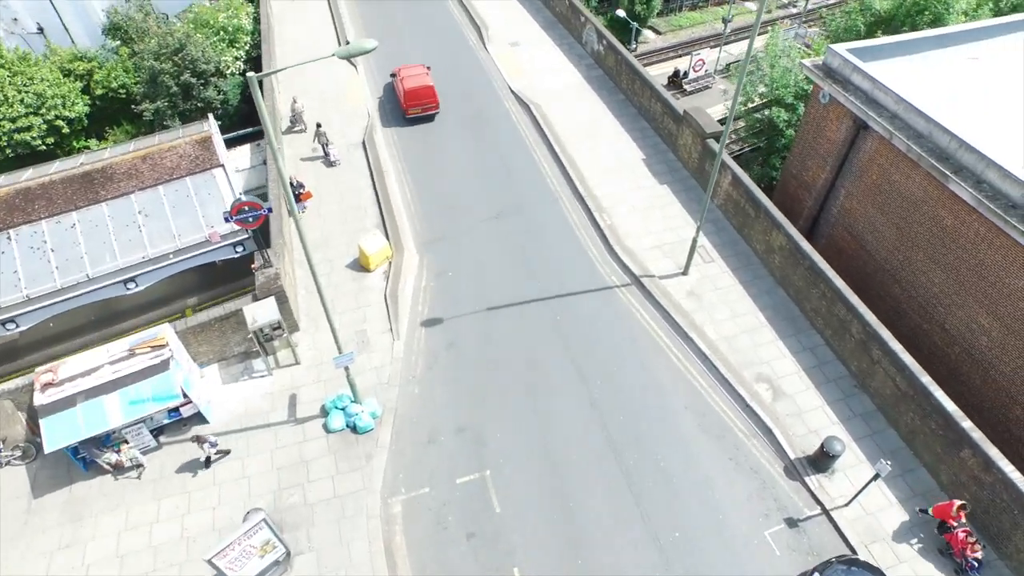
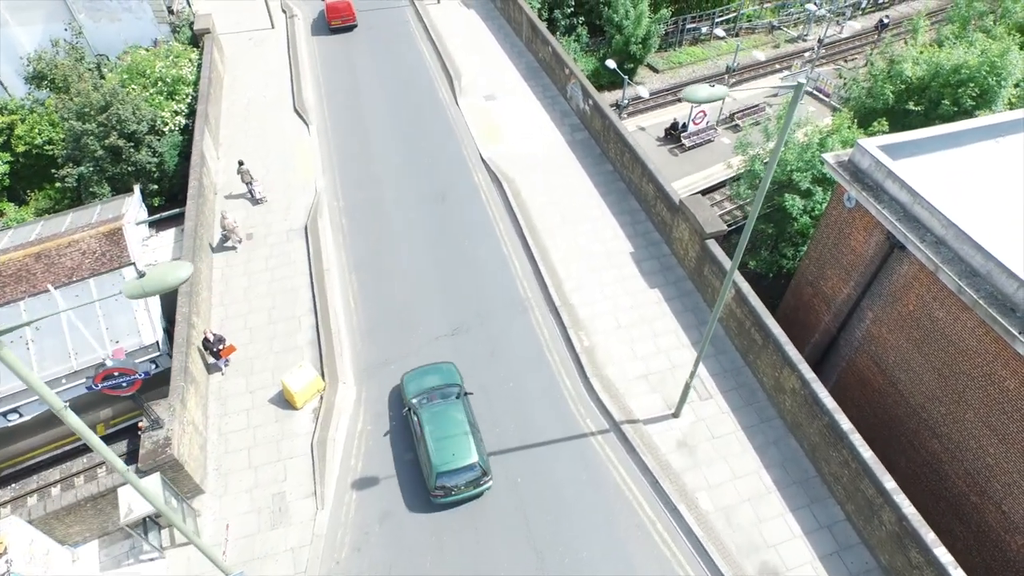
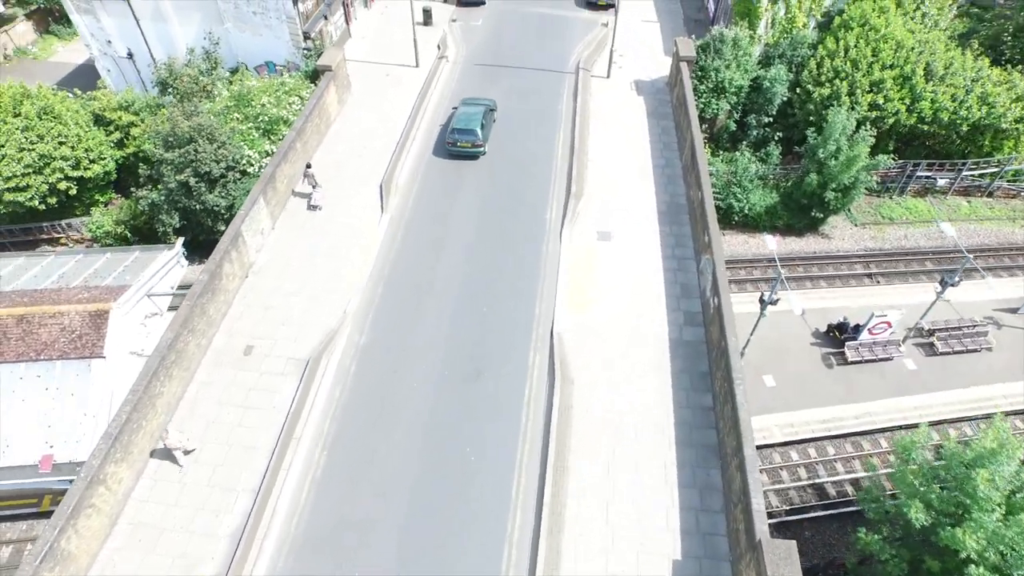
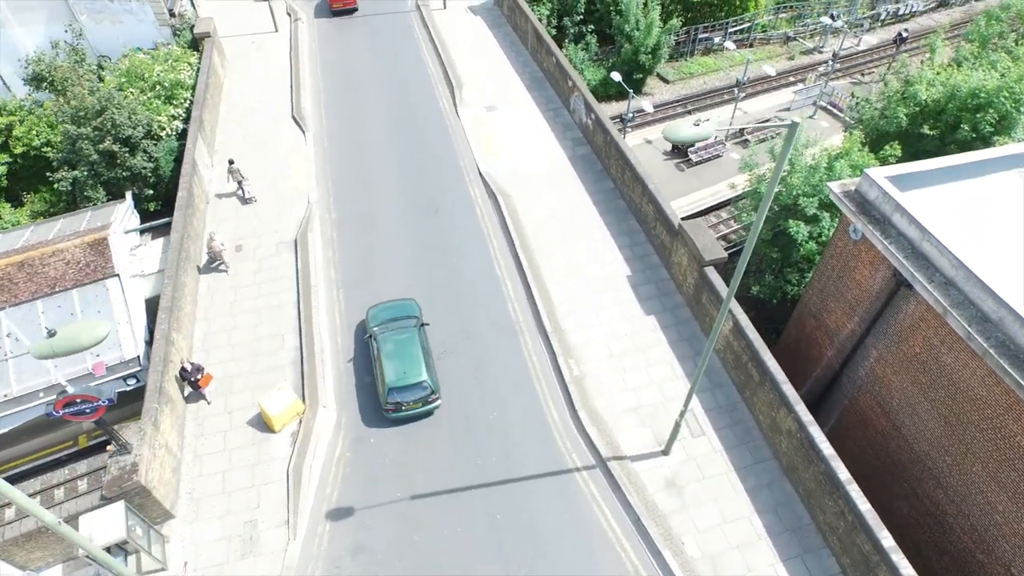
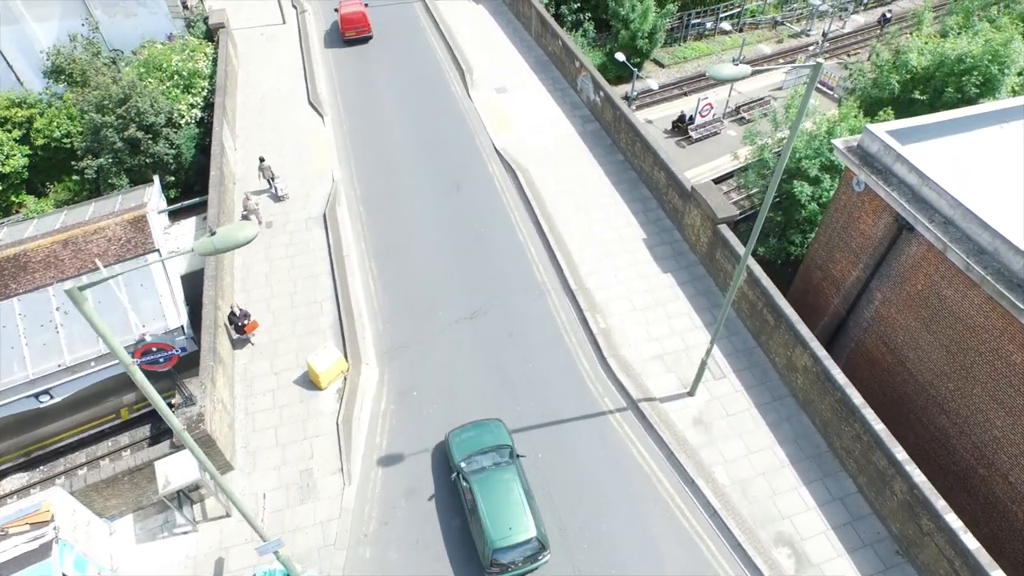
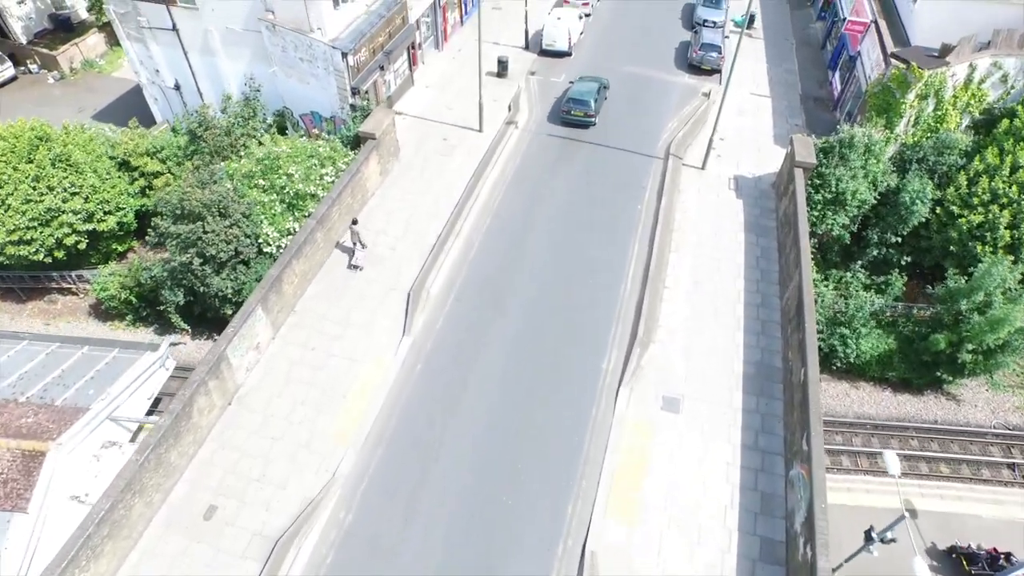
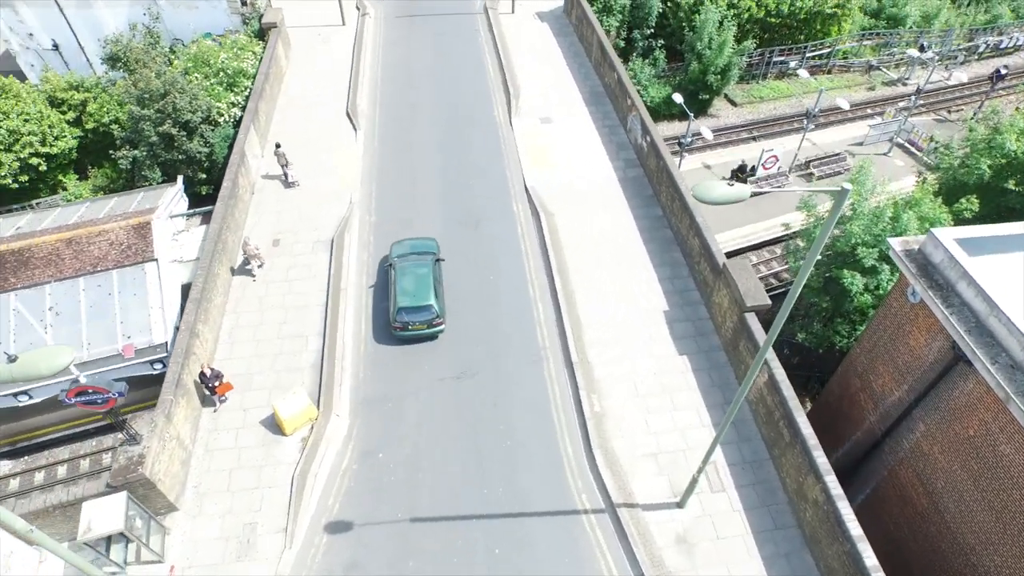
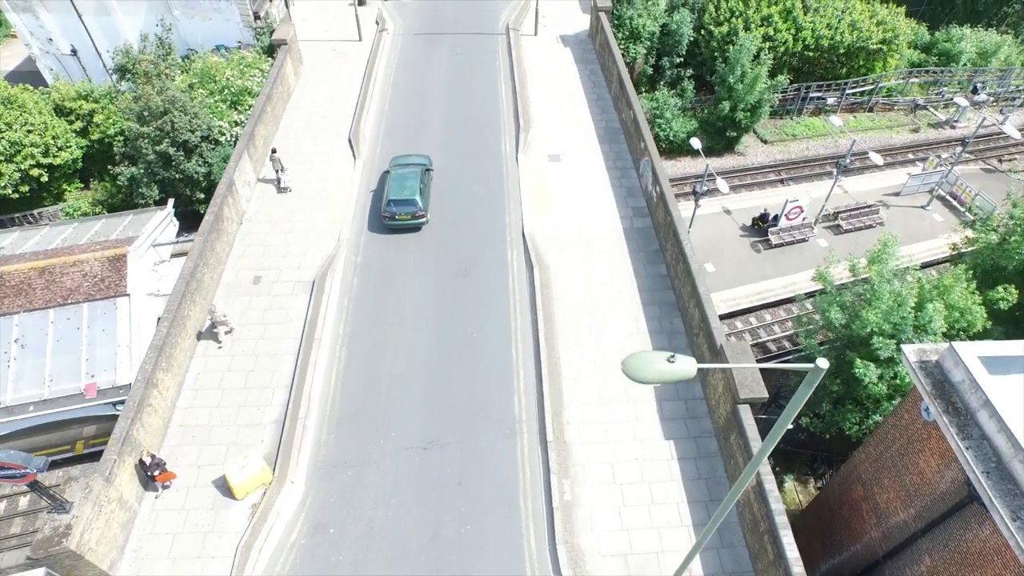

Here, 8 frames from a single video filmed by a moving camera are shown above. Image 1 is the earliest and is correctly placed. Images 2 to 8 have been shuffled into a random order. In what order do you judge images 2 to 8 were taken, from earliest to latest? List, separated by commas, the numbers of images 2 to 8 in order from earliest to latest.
5, 2, 4, 7, 8, 3, 6
